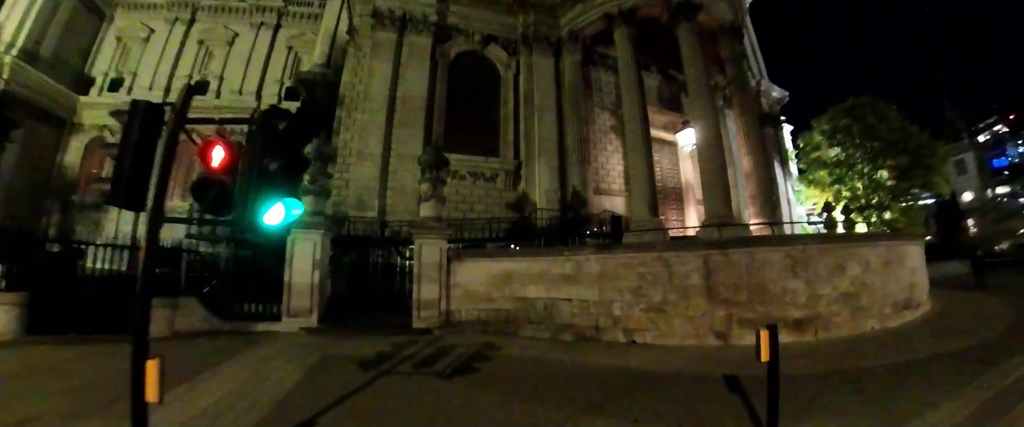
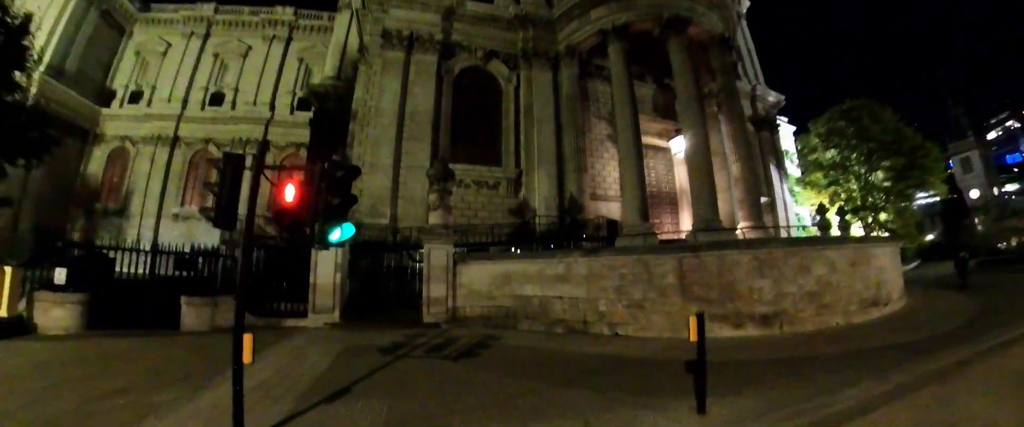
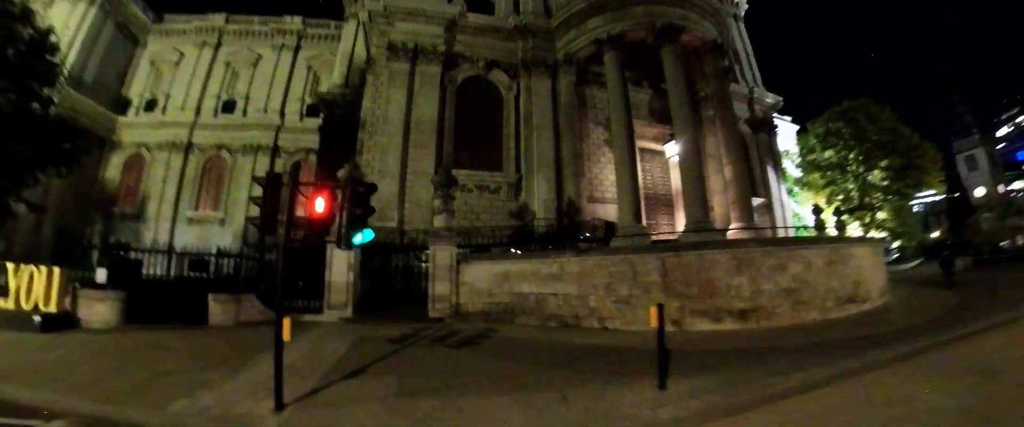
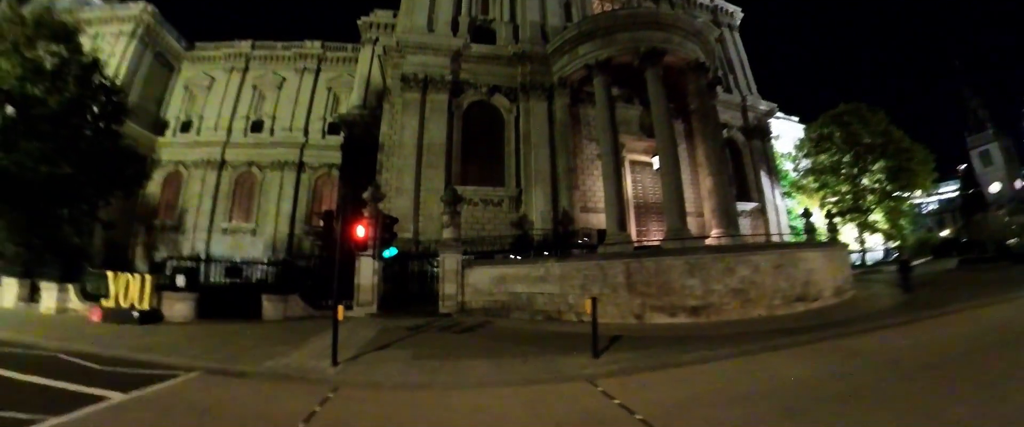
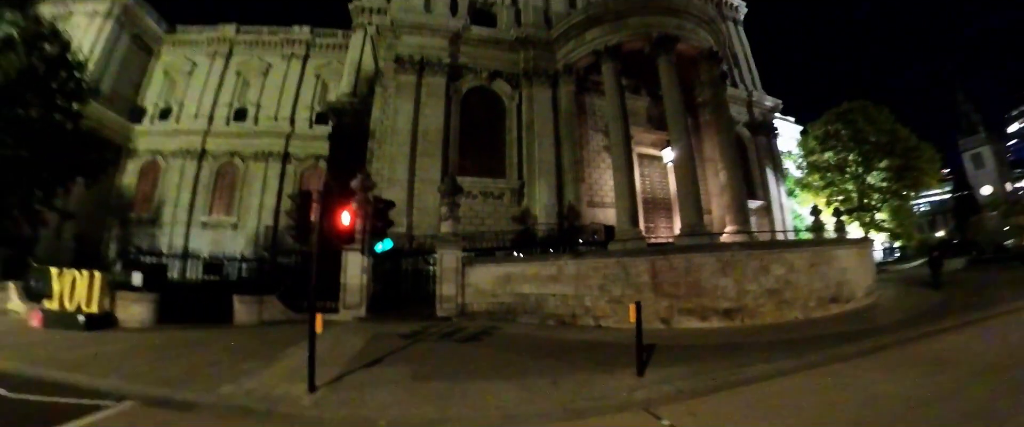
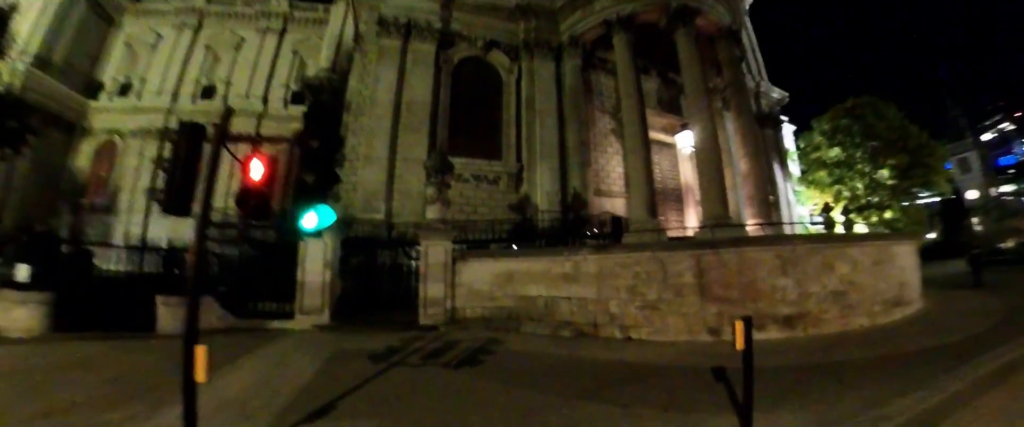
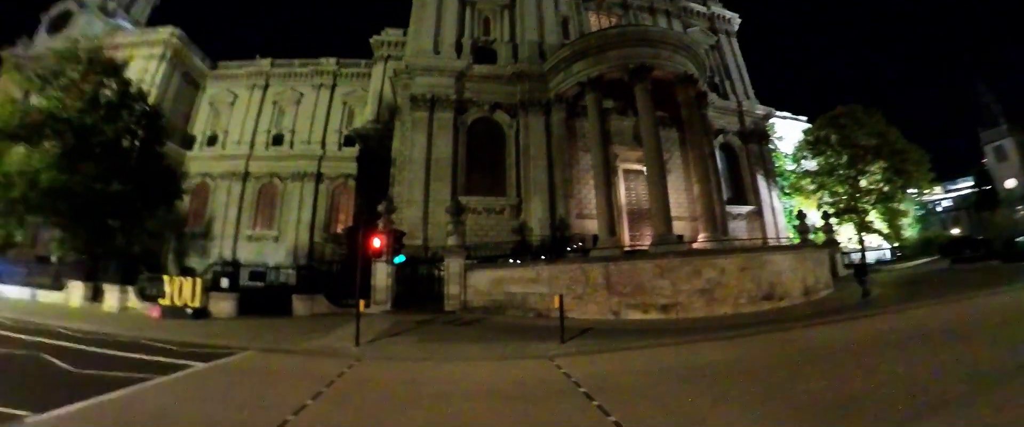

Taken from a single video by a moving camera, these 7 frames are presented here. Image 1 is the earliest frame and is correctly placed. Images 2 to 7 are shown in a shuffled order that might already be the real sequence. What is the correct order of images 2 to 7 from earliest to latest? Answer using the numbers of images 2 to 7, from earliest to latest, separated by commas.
6, 2, 3, 5, 4, 7
